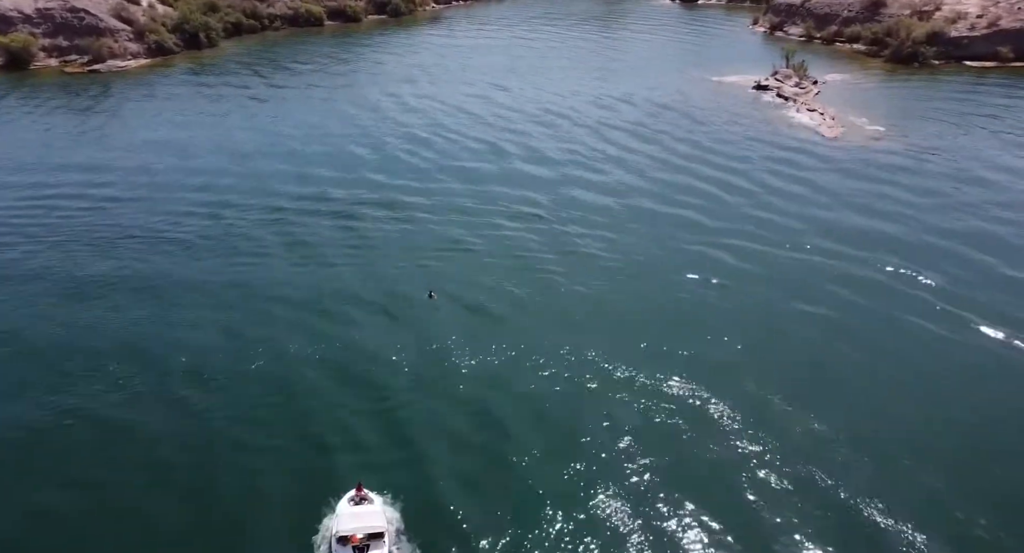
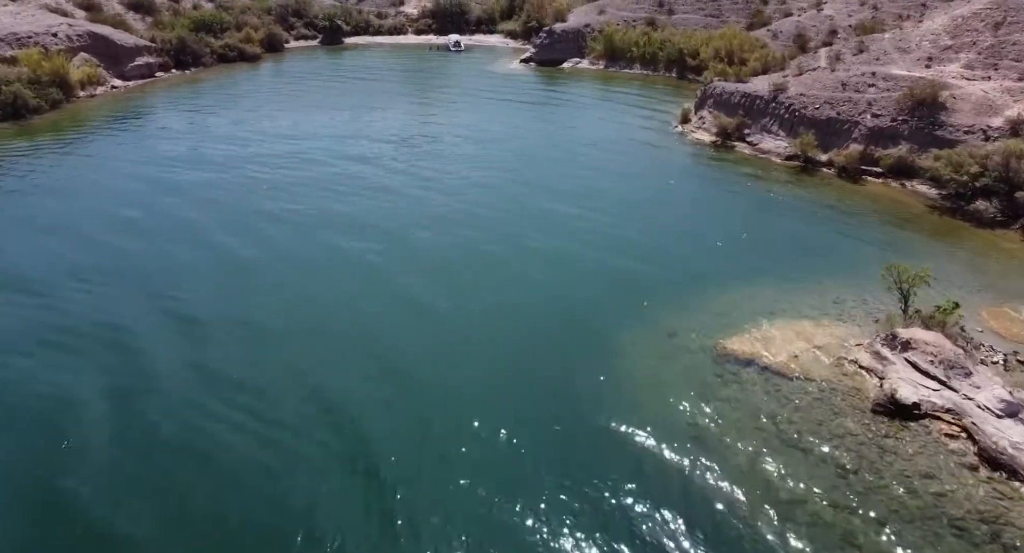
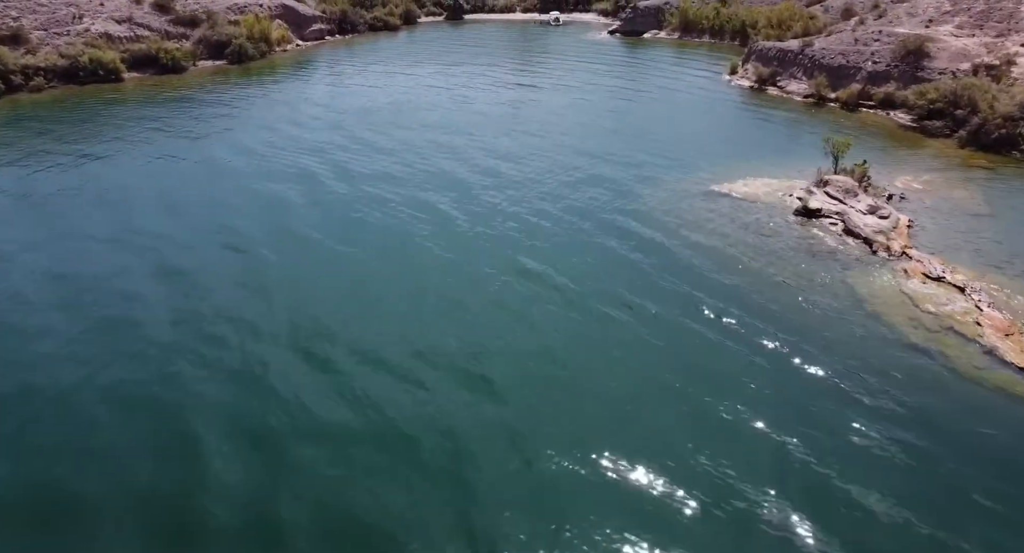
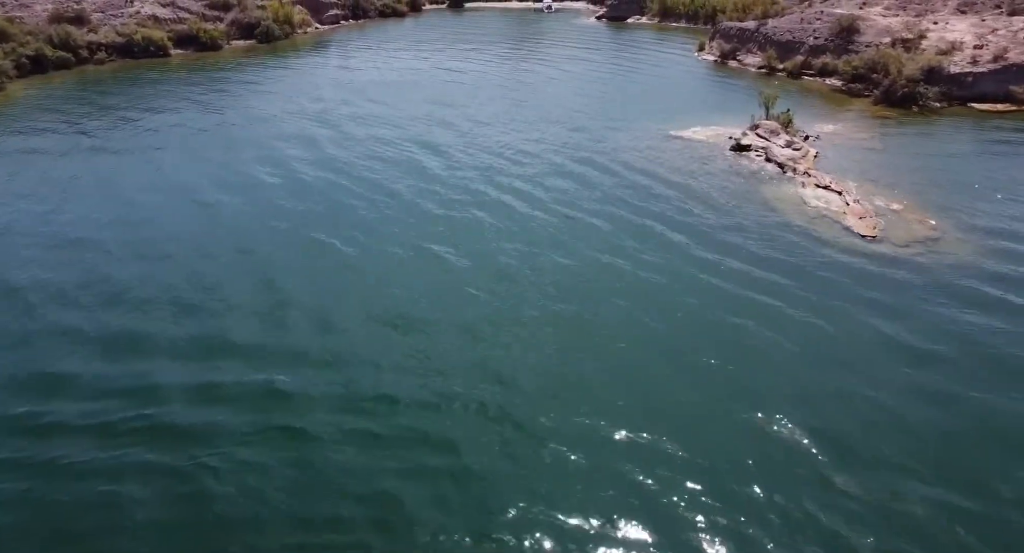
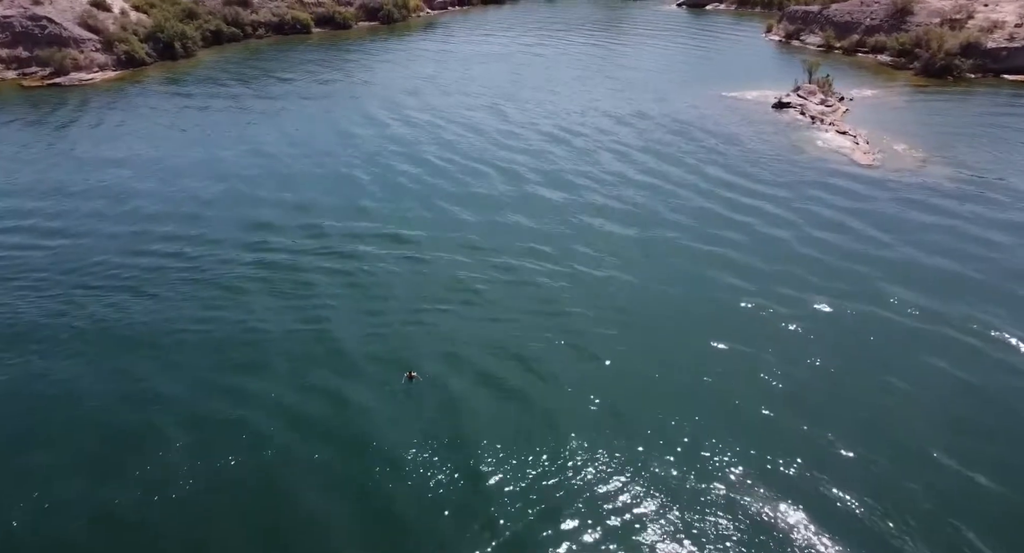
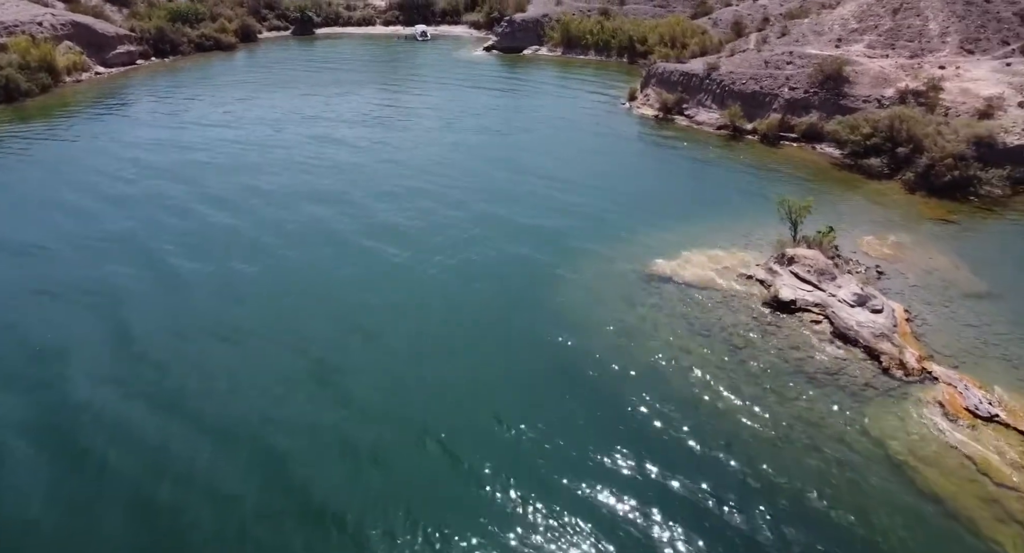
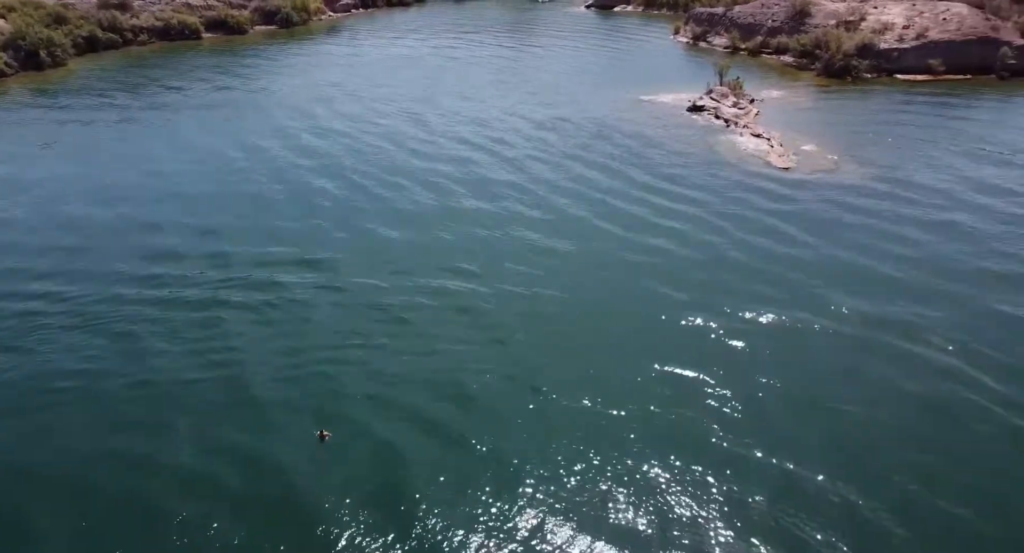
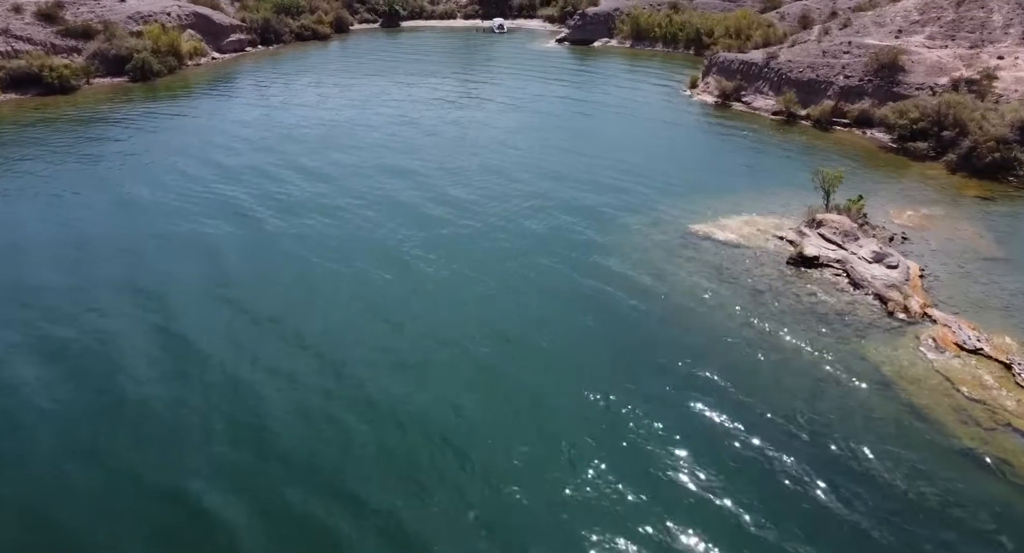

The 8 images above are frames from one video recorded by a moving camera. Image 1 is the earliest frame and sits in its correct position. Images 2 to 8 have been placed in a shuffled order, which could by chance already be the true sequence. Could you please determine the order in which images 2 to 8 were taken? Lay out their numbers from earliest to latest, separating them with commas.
5, 7, 4, 3, 8, 6, 2
